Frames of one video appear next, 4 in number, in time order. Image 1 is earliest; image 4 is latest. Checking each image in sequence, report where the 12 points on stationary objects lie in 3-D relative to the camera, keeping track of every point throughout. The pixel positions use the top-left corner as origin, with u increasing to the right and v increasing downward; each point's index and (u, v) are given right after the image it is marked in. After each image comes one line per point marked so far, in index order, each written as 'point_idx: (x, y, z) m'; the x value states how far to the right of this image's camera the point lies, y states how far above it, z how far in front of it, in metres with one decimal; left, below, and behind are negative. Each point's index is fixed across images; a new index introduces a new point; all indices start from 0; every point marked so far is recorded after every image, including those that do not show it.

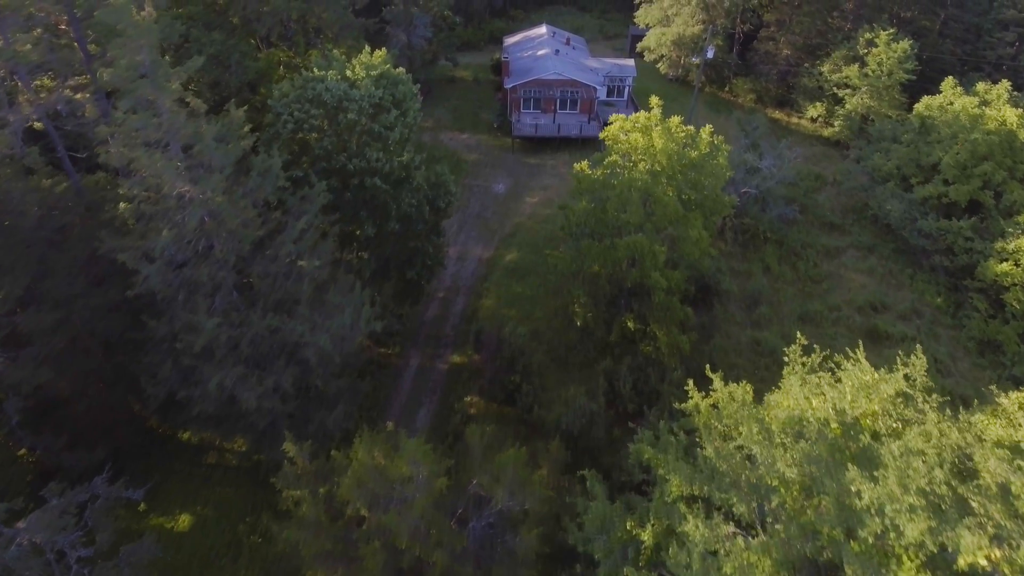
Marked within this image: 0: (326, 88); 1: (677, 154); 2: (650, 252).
0: (-5.9, +6.2, +16.7) m
1: (+5.6, +4.7, +18.3) m
2: (+4.7, +1.2, +18.2) m
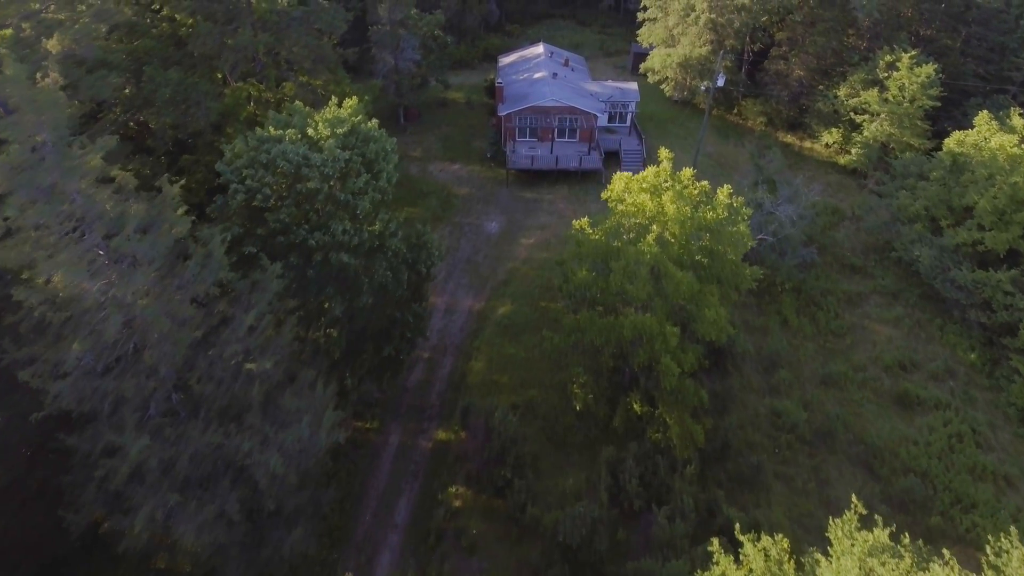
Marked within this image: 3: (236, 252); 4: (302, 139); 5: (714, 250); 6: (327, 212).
0: (-6.2, +3.6, +14.3) m
1: (+5.3, +2.1, +16.0) m
2: (+4.4, -1.3, +15.9) m
3: (-7.7, +1.0, +14.9) m
4: (-6.0, +4.2, +15.1) m
5: (+6.2, +1.1, +16.4) m
6: (-5.2, +2.1, +15.0) m
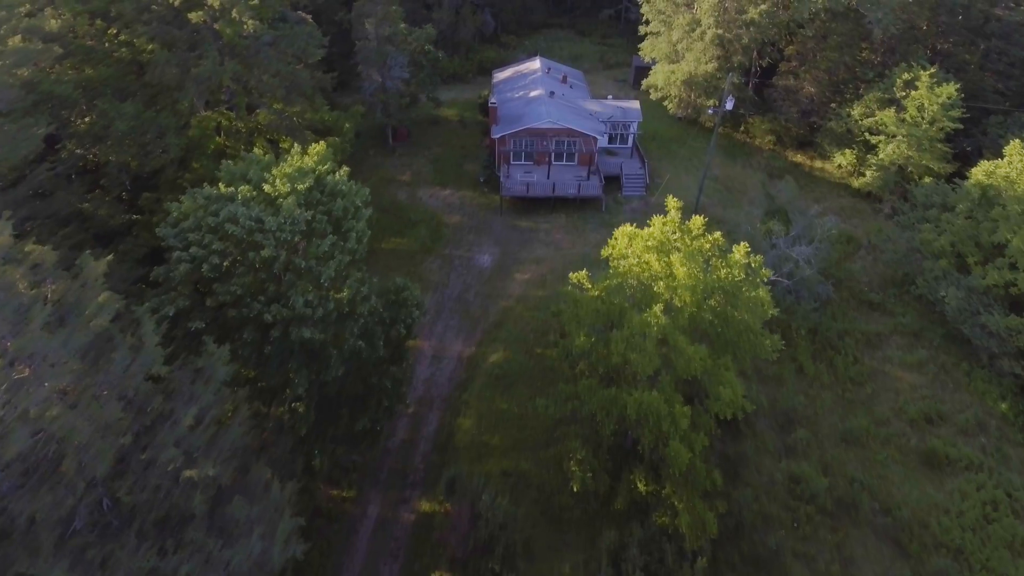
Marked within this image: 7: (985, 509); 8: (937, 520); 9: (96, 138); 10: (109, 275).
0: (-6.5, +1.7, +12.4) m
1: (+5.0, +0.2, +14.0) m
2: (+4.1, -3.3, +14.0) m
3: (-8.0, -0.9, +13.0) m
4: (-6.3, +2.3, +13.2) m
5: (+5.8, -0.8, +14.4) m
6: (-5.5, +0.2, +13.0) m
7: (+16.7, -7.8, +19.0) m
8: (+14.6, -8.0, +18.4) m
9: (-14.5, +5.2, +18.6) m
10: (-12.0, +0.4, +16.0) m
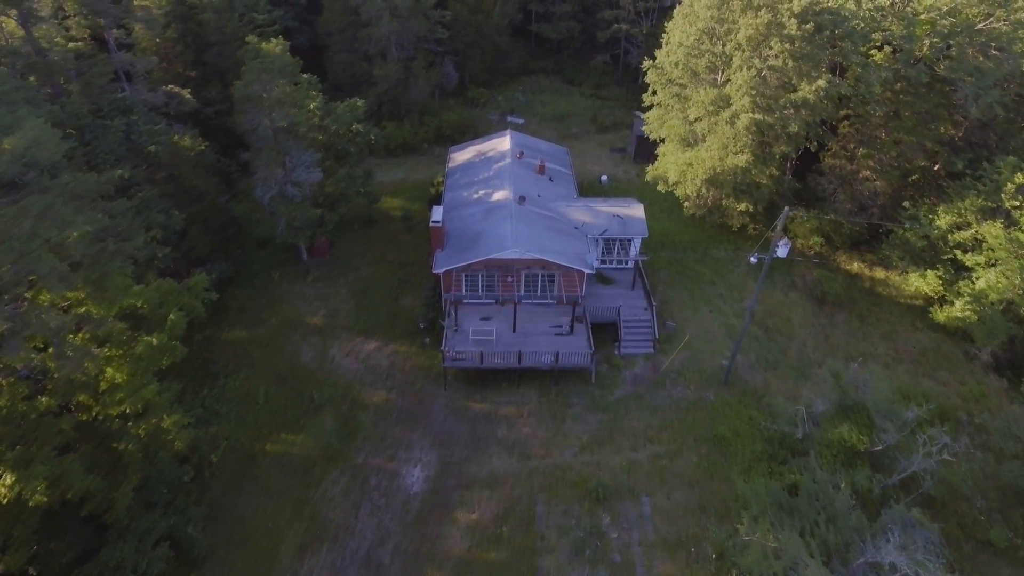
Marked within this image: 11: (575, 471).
0: (-8.4, -6.3, +3.5) m
1: (+3.1, -7.7, +5.1) m
2: (+2.1, -11.2, +5.1) m
3: (-9.9, -8.9, +4.1) m
4: (-8.2, -5.7, +4.2) m
5: (+3.9, -8.7, +5.5) m
6: (-7.4, -7.8, +4.1) m
7: (+14.8, -15.7, +10.1) m
8: (+12.7, -15.9, +9.5) m
9: (-16.4, -2.7, +9.6) m
10: (-13.9, -7.6, +7.0) m
11: (+2.1, -6.2, +18.1) m
